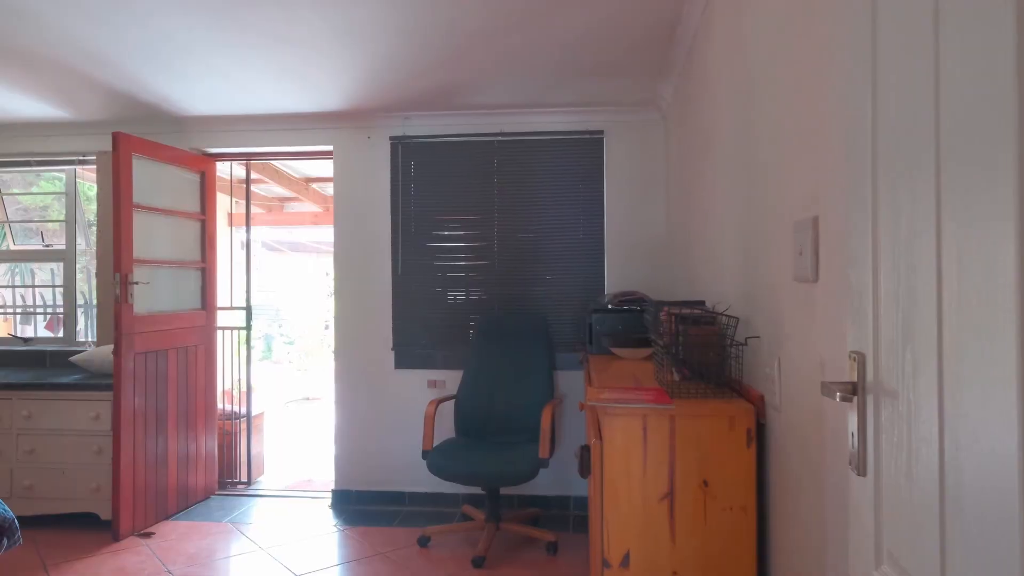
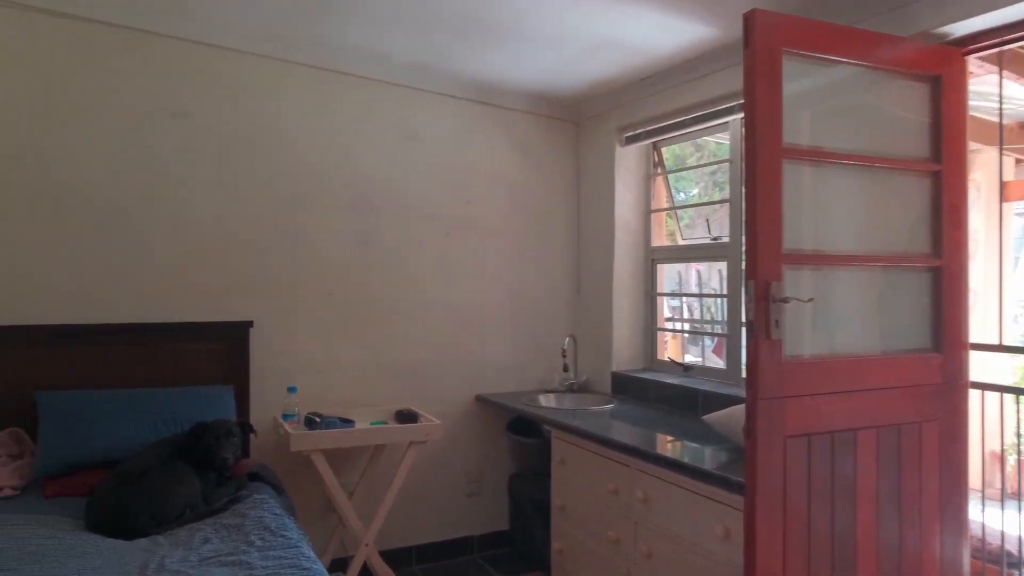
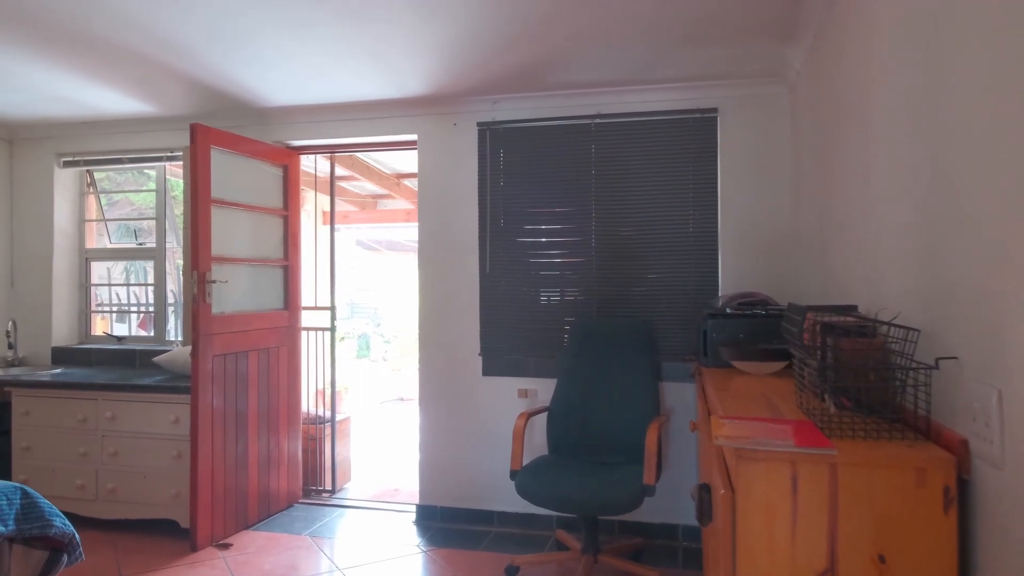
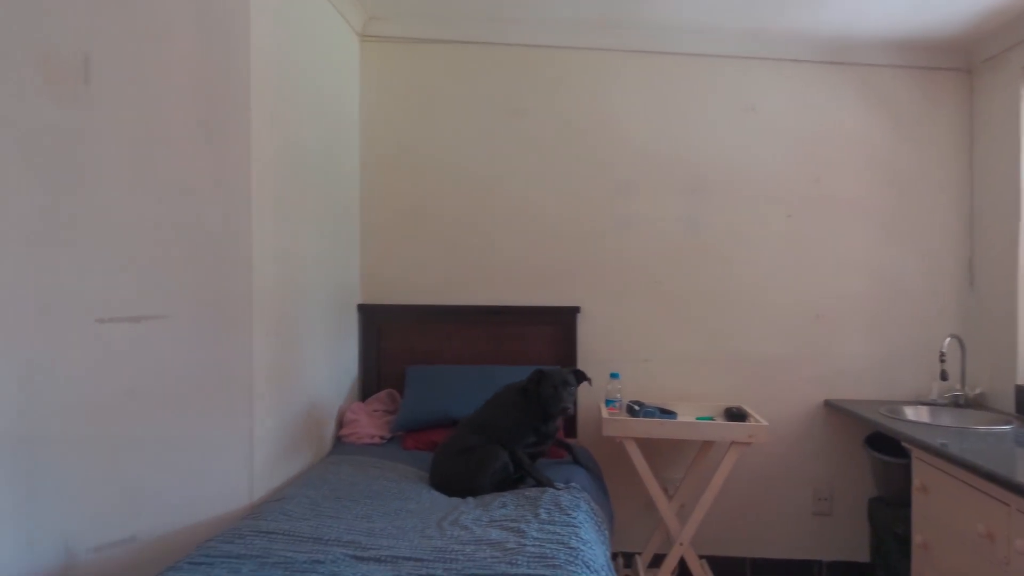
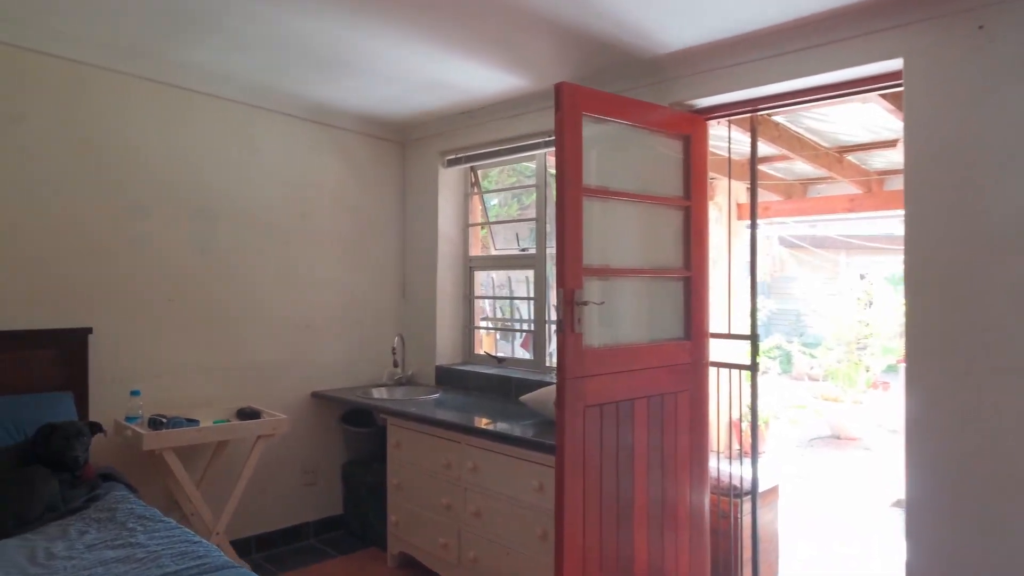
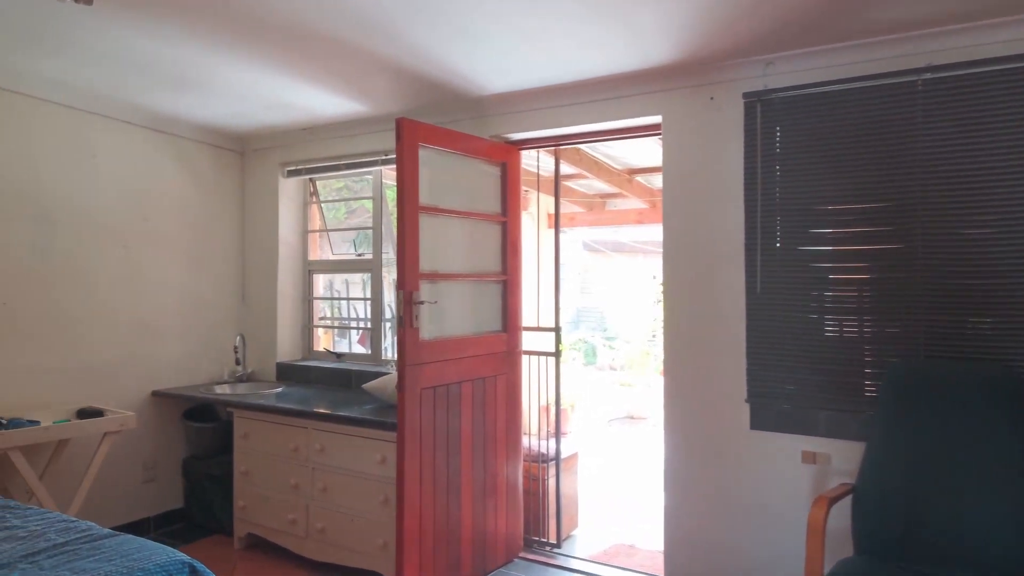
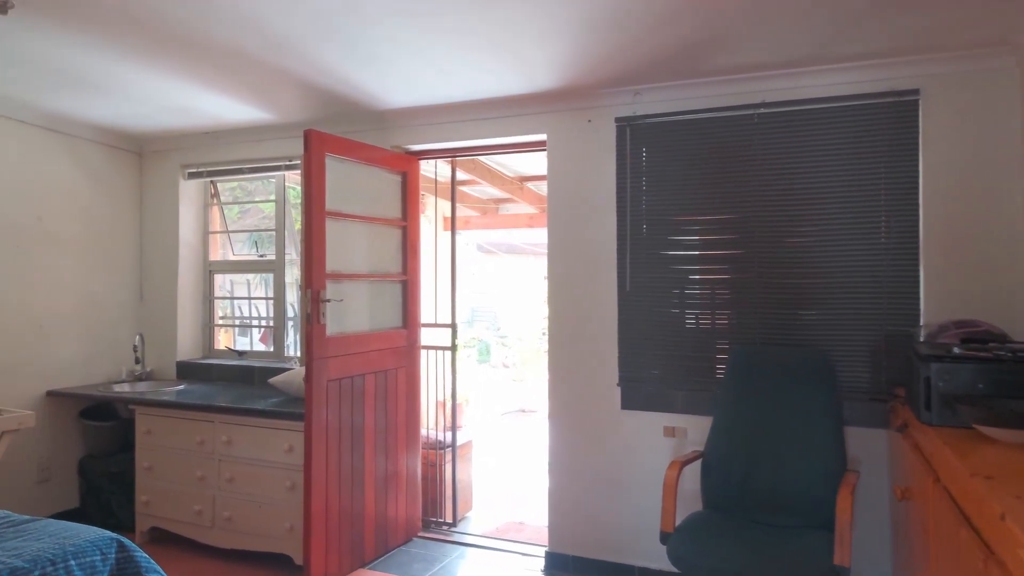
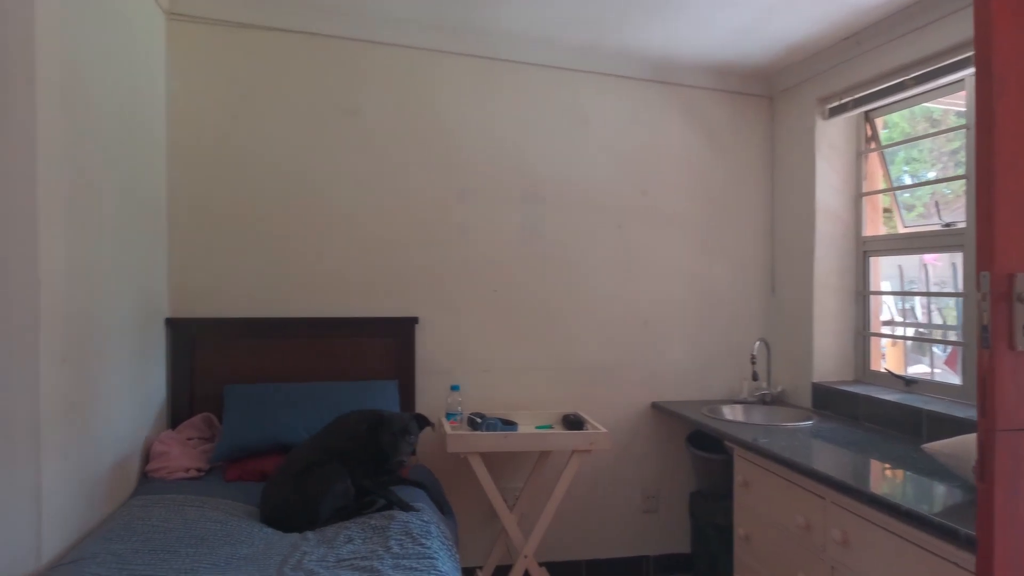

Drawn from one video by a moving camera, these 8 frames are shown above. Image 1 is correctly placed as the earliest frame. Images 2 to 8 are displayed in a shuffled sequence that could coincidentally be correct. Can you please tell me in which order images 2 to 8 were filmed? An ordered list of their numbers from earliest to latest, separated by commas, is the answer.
3, 7, 6, 5, 2, 8, 4
